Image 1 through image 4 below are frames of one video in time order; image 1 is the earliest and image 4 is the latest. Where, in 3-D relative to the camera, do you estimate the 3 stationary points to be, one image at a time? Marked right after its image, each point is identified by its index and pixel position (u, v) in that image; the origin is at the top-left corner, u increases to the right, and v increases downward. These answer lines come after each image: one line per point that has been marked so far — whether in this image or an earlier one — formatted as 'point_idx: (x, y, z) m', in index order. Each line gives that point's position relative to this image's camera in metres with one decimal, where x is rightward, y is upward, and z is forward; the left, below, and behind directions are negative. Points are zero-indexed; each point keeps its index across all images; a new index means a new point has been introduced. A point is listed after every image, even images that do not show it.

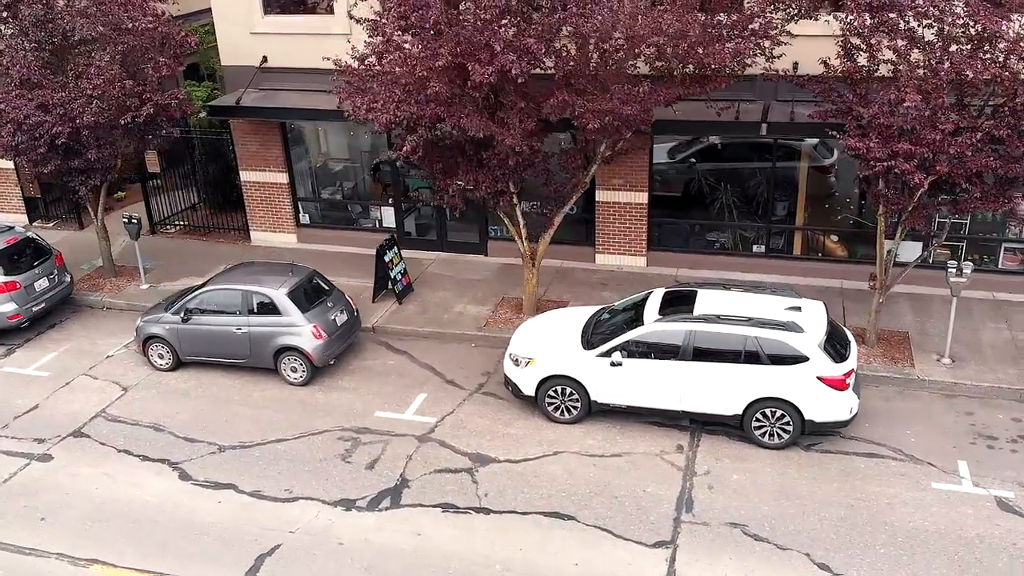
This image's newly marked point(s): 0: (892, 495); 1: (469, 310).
0: (+3.9, -2.1, +8.5) m
1: (-0.6, -0.4, +12.9) m
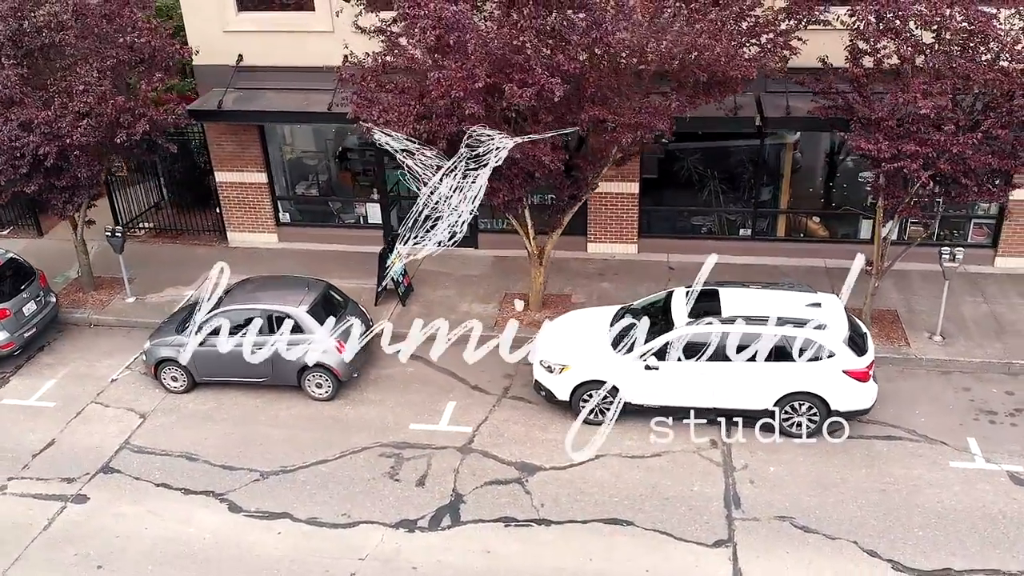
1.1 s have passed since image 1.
0: (+4.5, -2.1, +9.2) m
1: (-0.5, -0.3, +13.1) m
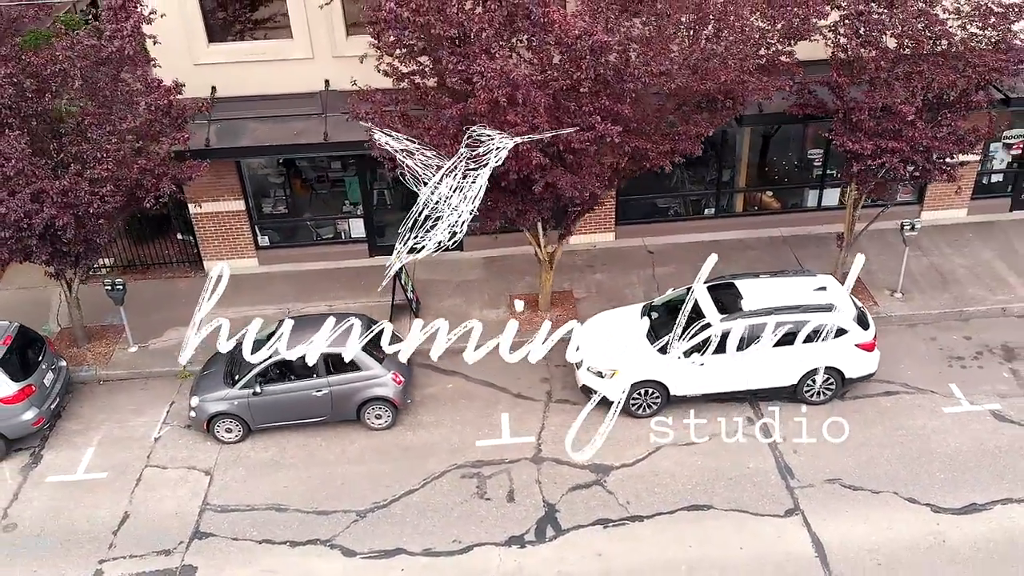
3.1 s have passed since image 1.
0: (+5.4, -1.8, +11.0) m
1: (-0.4, -0.5, +13.8) m
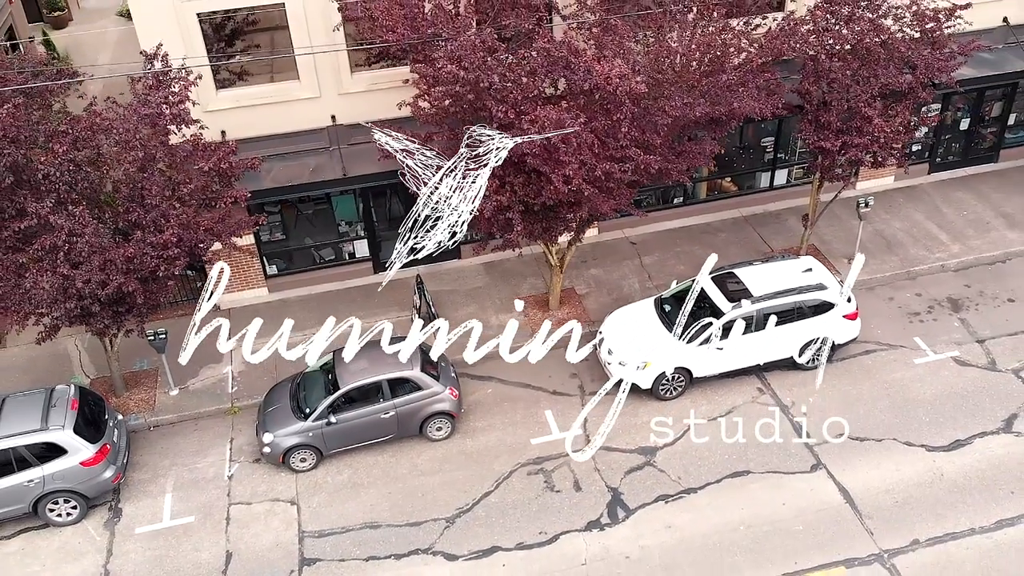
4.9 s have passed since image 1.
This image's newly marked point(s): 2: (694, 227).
0: (+6.1, -1.4, +13.1) m
1: (-0.2, -0.6, +15.0) m
2: (+3.7, +1.2, +17.0) m
